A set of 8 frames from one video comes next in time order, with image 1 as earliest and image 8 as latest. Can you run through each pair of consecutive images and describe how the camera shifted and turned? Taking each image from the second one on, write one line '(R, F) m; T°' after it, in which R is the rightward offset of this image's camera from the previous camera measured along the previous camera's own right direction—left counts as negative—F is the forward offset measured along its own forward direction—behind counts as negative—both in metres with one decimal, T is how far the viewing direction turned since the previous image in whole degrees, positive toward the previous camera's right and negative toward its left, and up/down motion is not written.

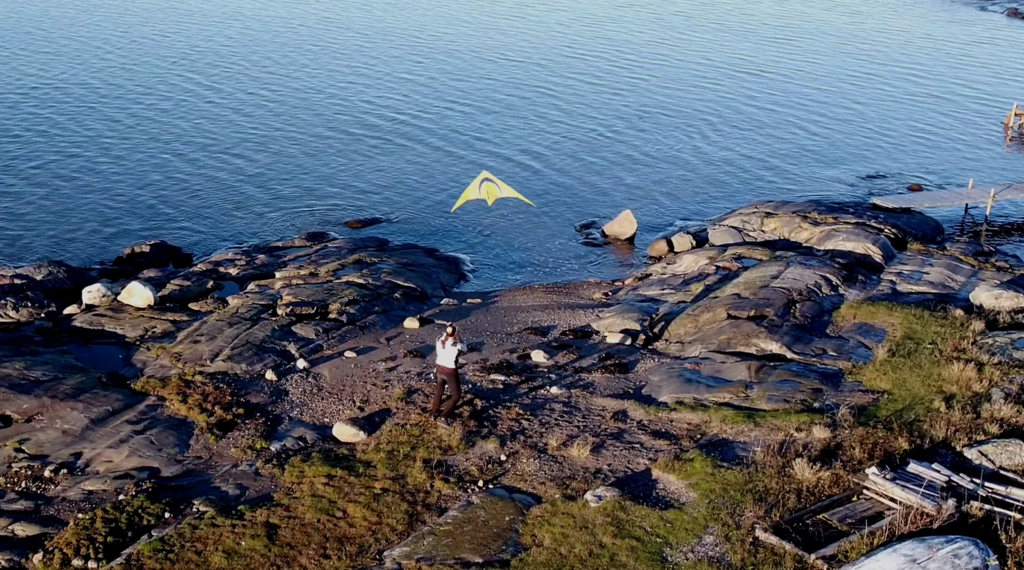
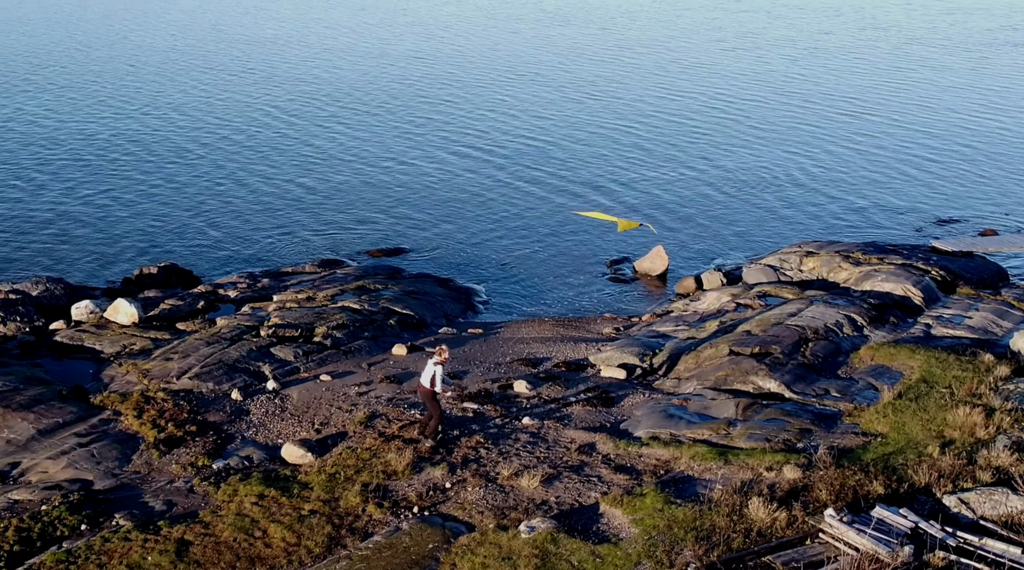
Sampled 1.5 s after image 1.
(+5.0, +1.4) m; -6°
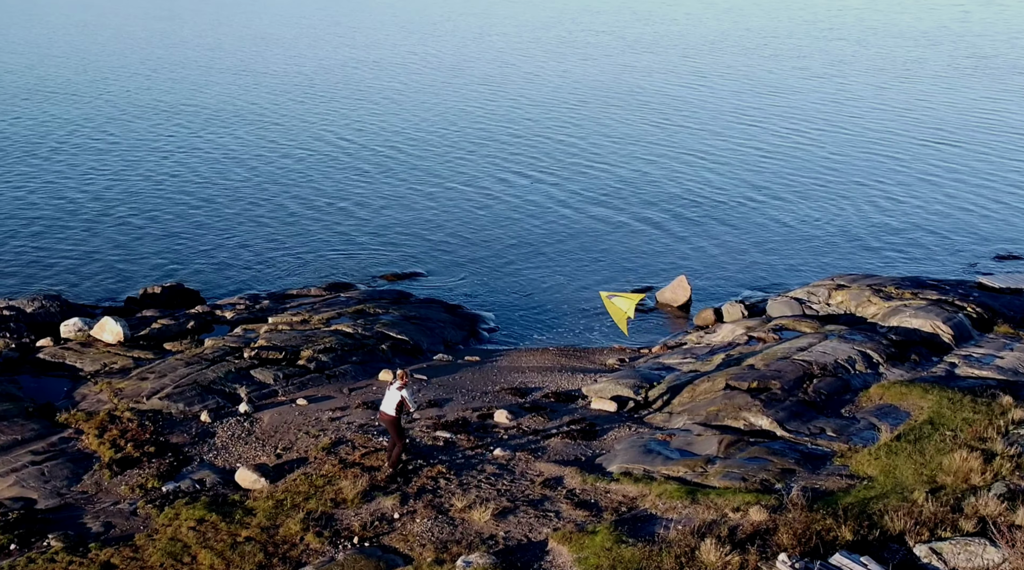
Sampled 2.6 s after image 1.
(+4.0, +1.2) m; -5°
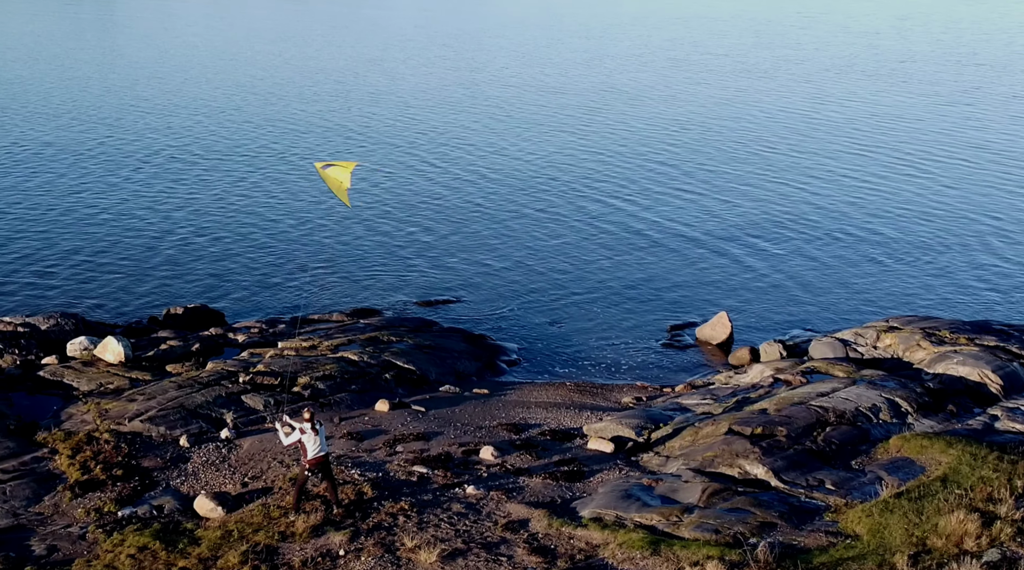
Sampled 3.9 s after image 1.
(+5.0, +1.2) m; -6°
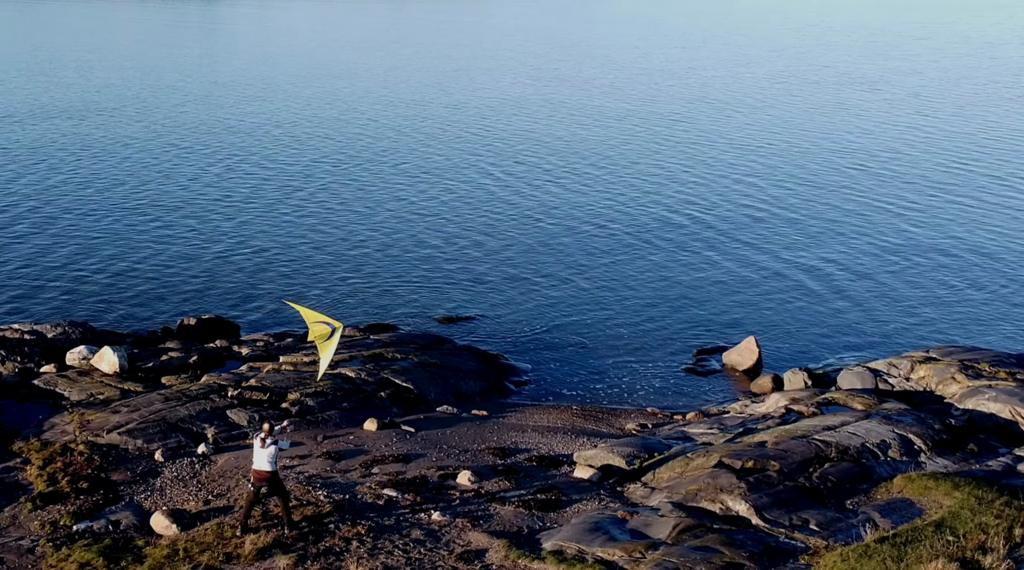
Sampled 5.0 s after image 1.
(+4.5, +1.1) m; -6°
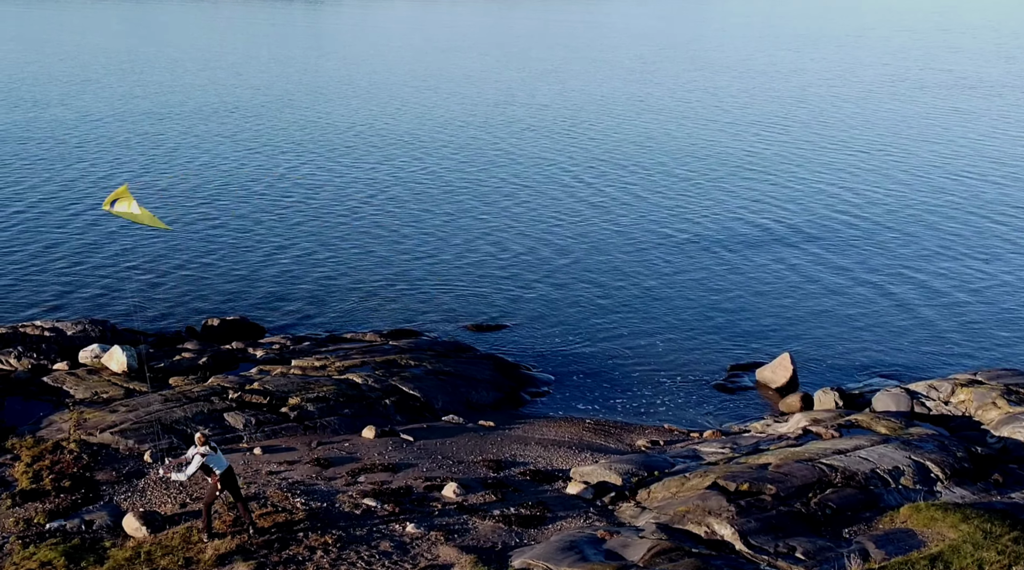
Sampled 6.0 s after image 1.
(+4.3, +0.9) m; -6°
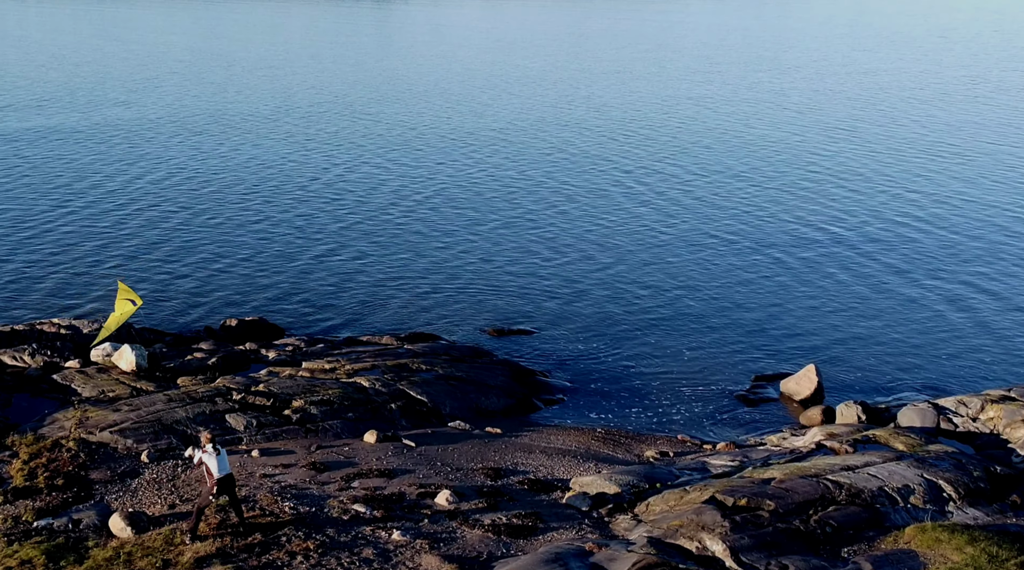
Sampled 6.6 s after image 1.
(+2.7, +0.6) m; -4°
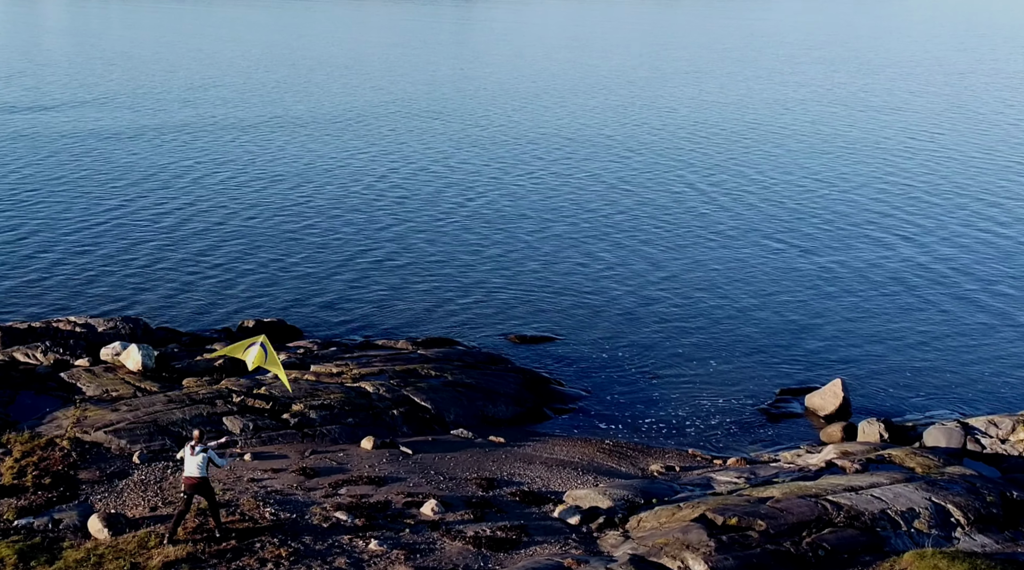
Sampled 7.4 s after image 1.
(+3.4, +0.9) m; -4°
